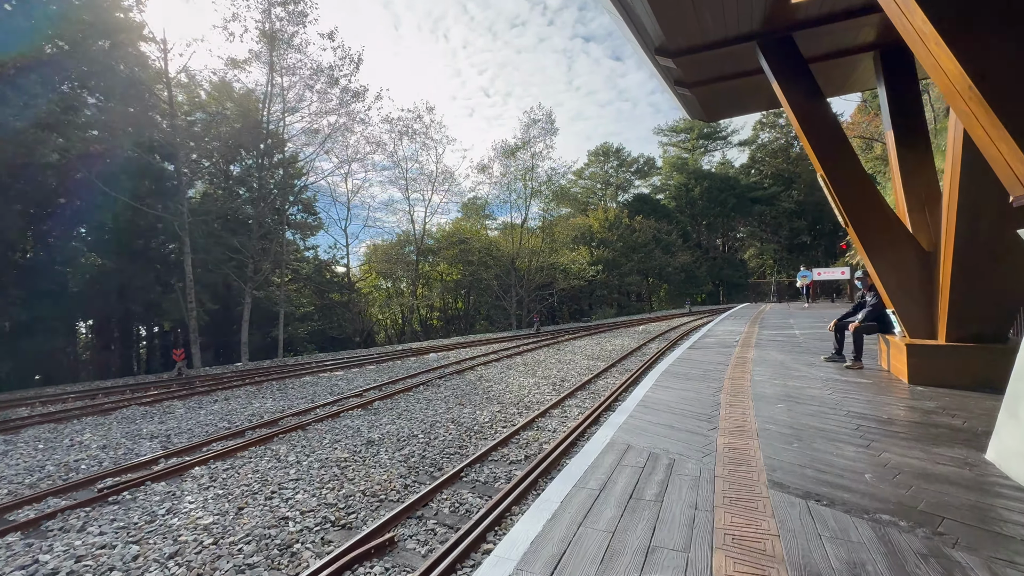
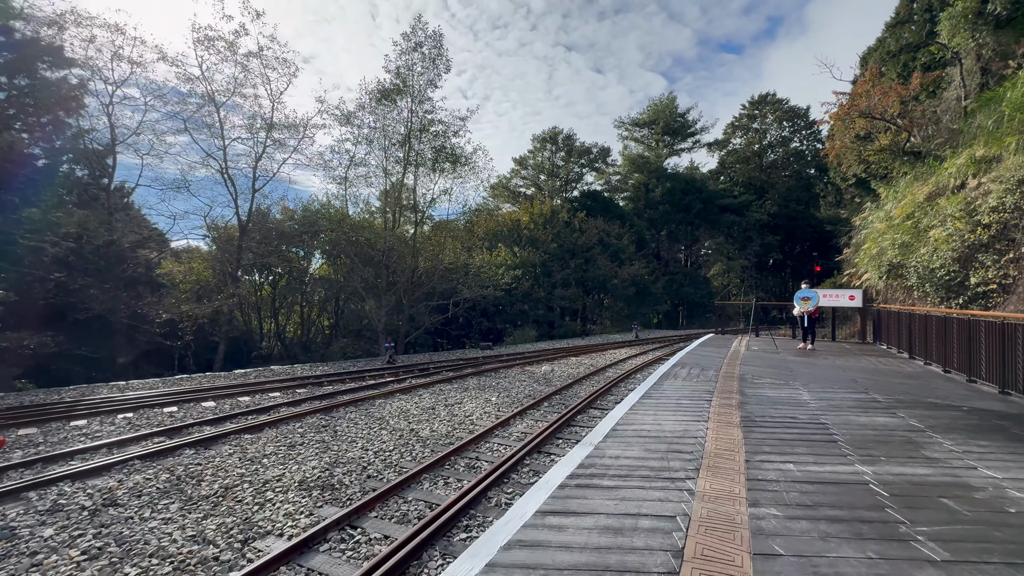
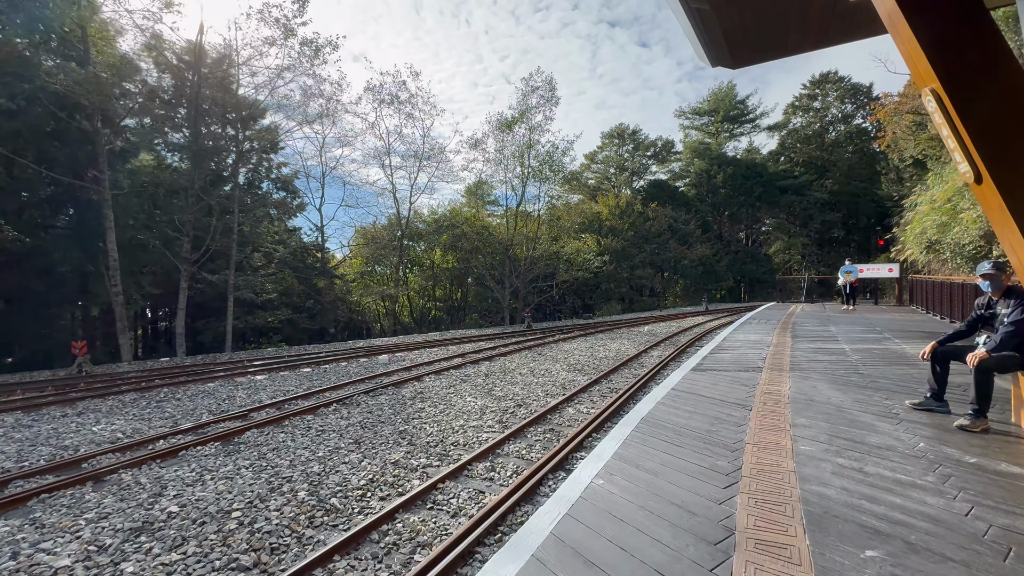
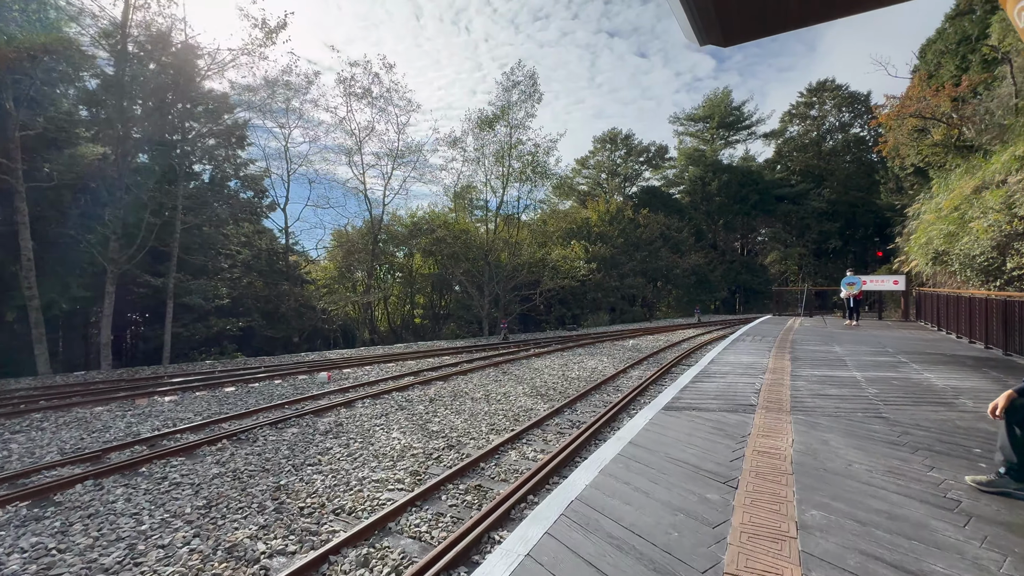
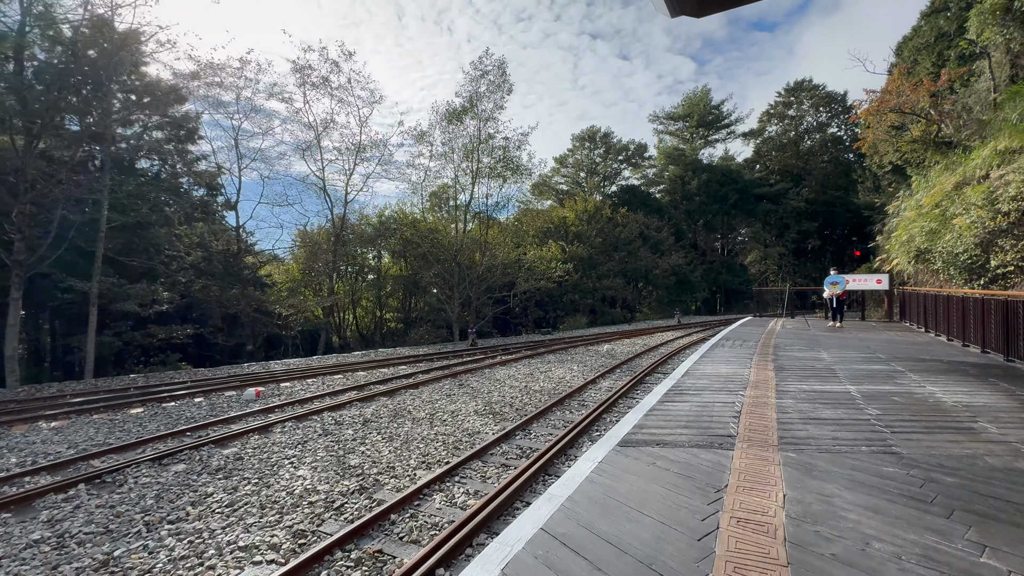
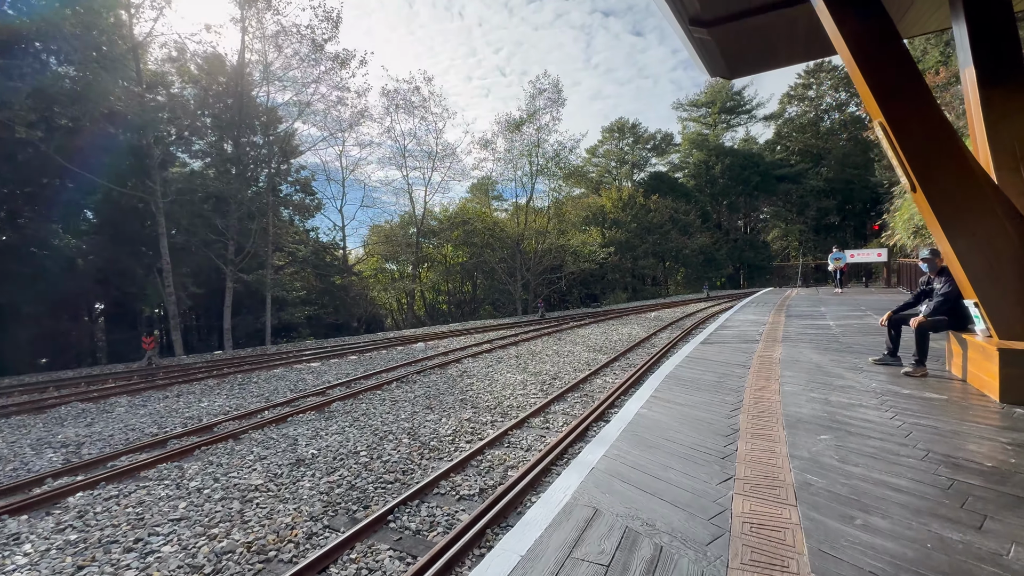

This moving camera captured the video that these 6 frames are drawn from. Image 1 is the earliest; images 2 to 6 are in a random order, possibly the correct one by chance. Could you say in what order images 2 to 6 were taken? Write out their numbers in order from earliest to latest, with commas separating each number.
6, 3, 4, 5, 2
